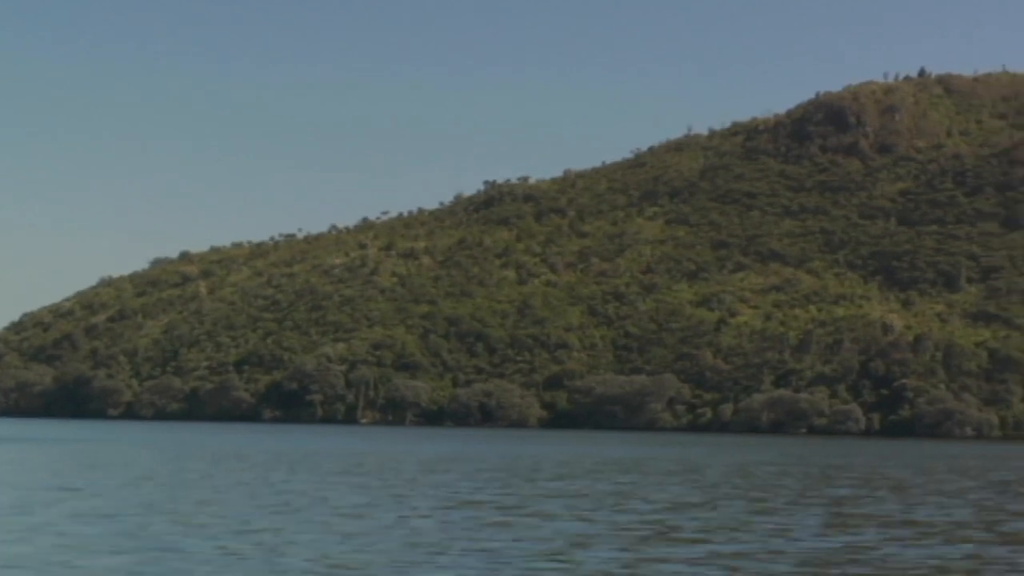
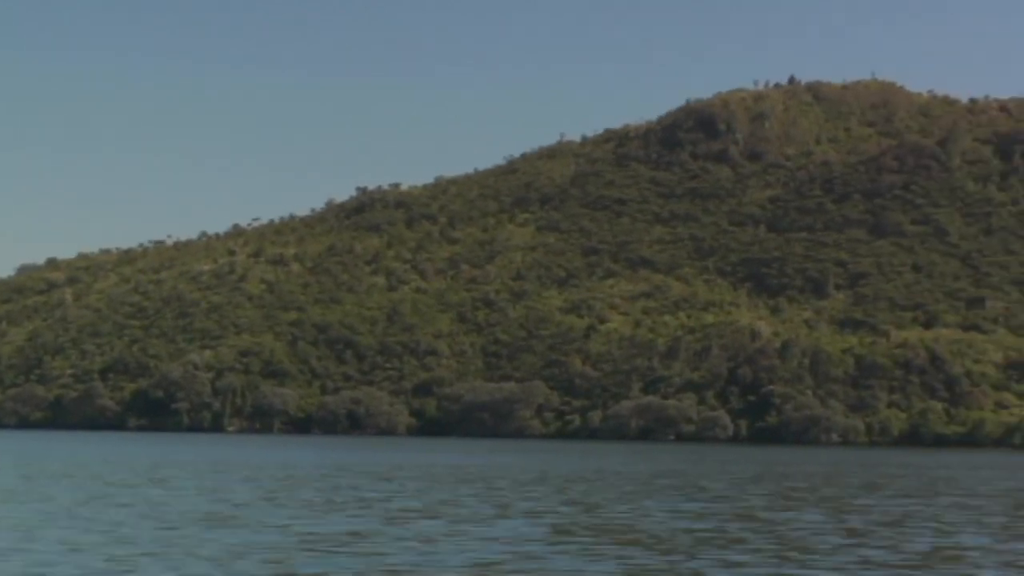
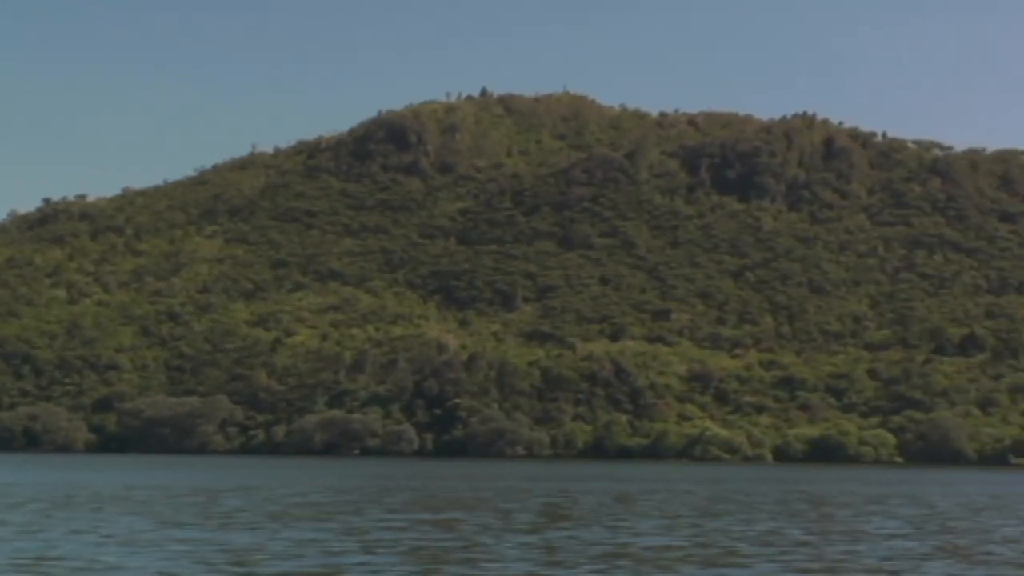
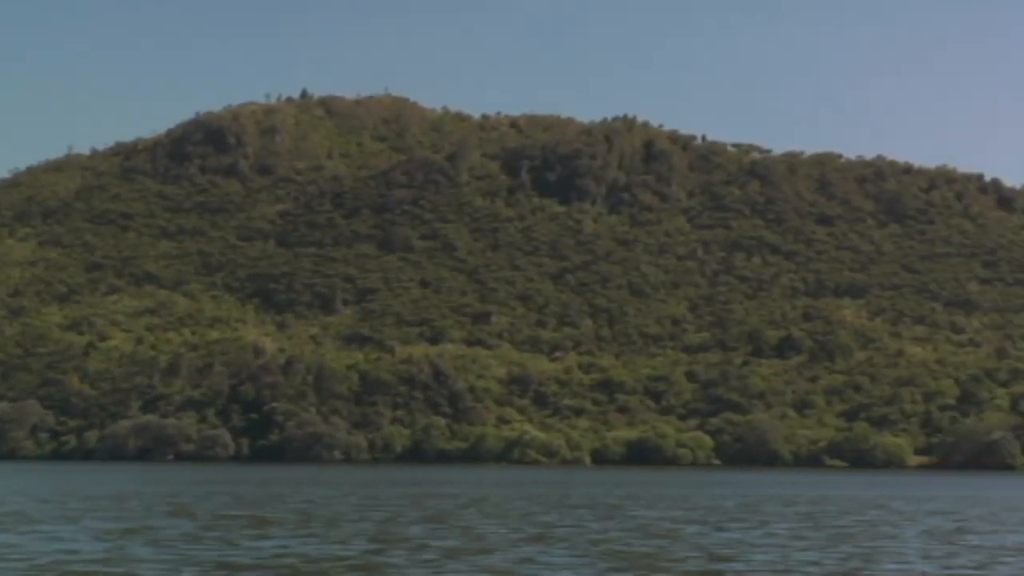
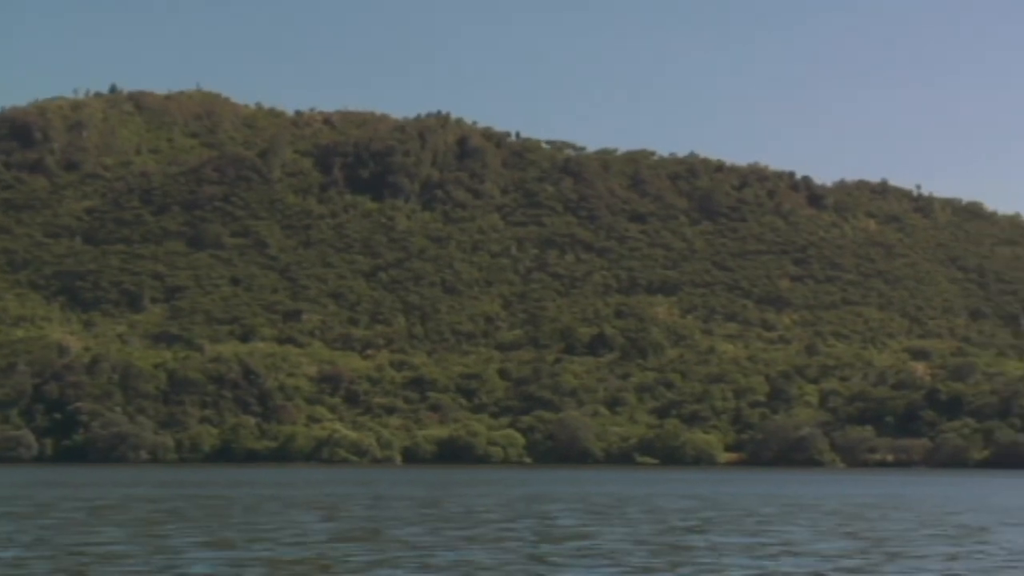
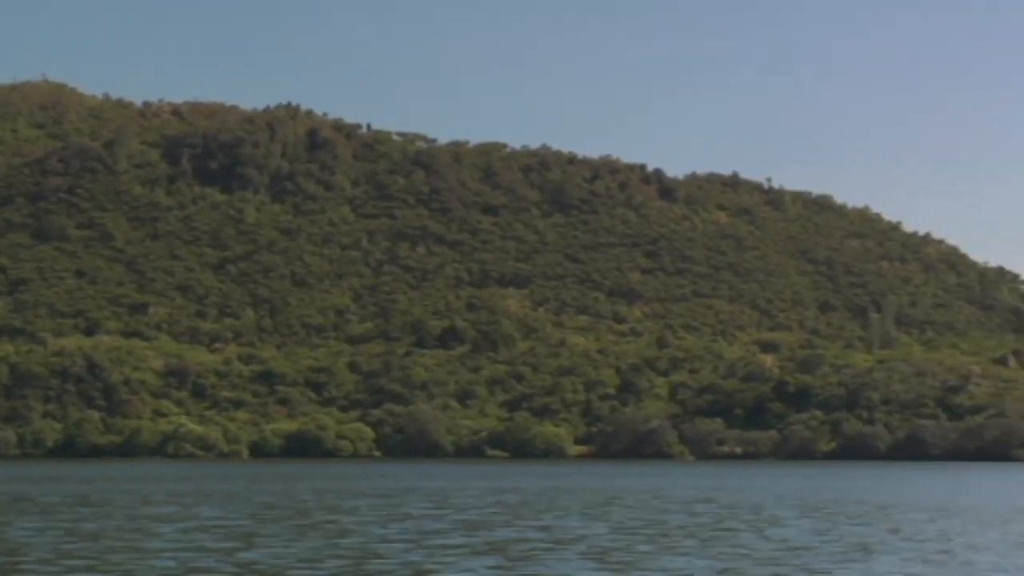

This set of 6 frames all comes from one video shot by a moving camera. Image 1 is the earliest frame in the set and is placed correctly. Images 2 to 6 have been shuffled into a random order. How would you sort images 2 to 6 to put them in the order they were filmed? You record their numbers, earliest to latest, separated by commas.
2, 3, 4, 5, 6
